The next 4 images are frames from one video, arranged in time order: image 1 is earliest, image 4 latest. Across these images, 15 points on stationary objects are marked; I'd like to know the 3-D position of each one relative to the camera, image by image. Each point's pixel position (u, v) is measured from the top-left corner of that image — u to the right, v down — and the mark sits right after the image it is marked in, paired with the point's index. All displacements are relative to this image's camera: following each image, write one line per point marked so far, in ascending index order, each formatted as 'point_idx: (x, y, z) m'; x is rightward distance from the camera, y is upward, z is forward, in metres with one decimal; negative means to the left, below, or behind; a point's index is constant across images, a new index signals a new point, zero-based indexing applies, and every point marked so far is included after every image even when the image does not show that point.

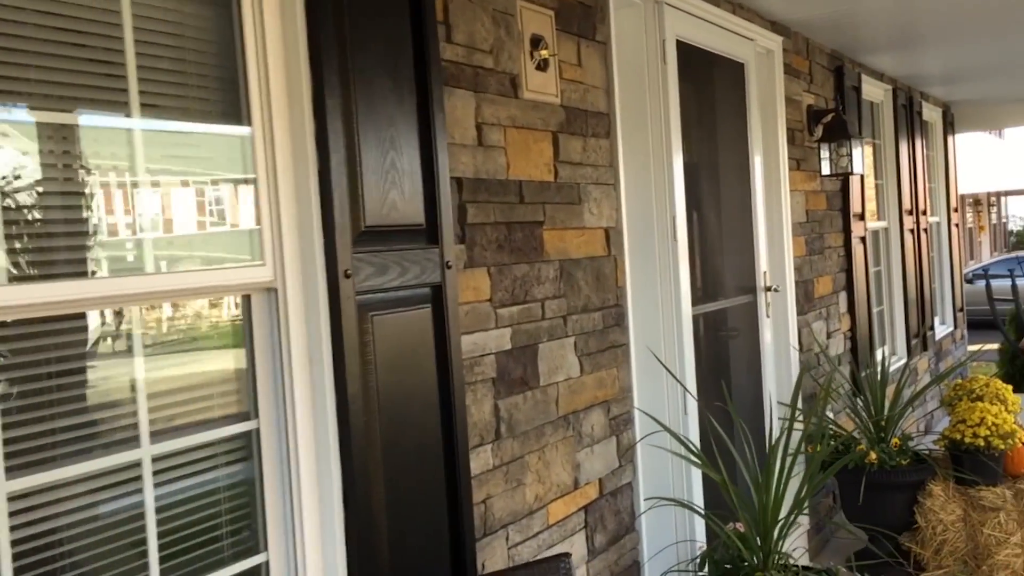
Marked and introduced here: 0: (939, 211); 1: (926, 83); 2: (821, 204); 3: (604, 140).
0: (+3.1, +0.6, +6.7) m
1: (+2.6, +1.3, +5.9) m
2: (+1.4, +0.4, +4.0) m
3: (+0.2, +0.4, +2.4) m
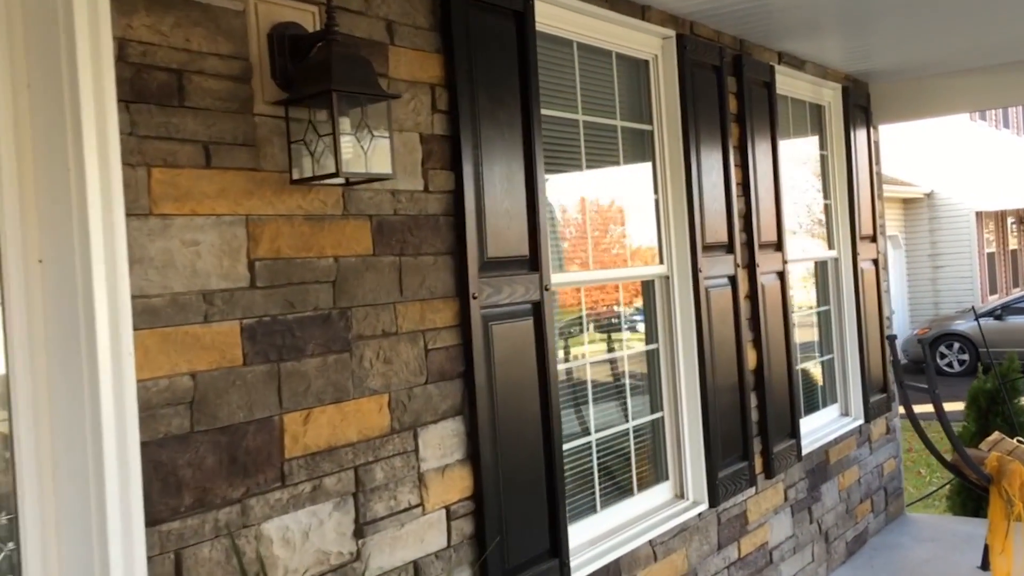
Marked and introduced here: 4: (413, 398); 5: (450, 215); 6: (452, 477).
0: (+1.6, +0.2, +4.4) m
1: (+1.0, +1.0, +3.6) m
2: (-0.3, +0.1, +1.8) m
3: (-1.6, +0.1, +0.3) m
4: (-0.2, -0.2, +2.0) m
5: (-0.1, +0.2, +2.1) m
6: (-0.1, -0.4, +2.1) m
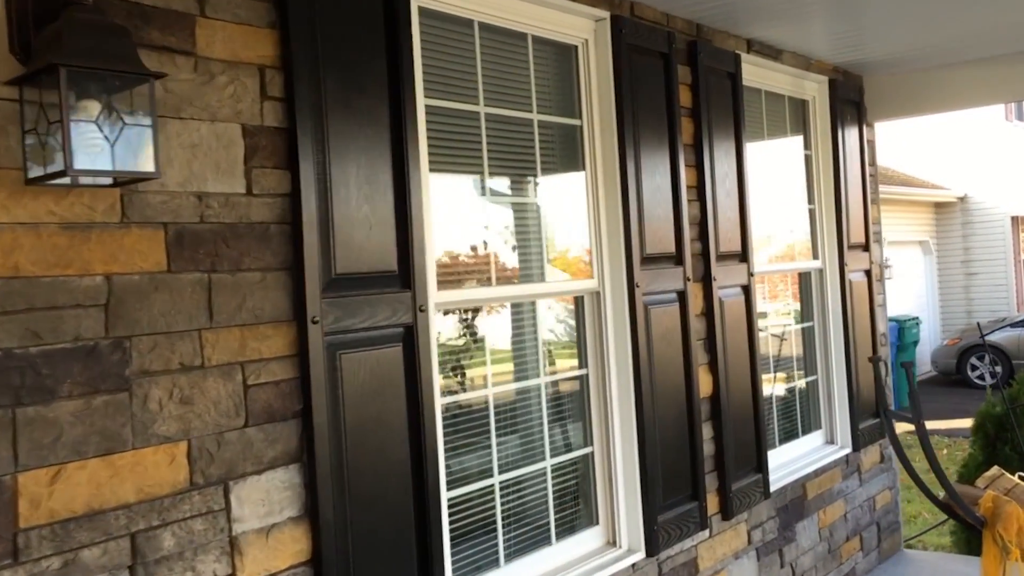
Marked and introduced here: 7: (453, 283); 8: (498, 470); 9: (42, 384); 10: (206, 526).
0: (+1.4, +0.2, +4.0) m
1: (+0.8, +0.9, +3.2) m
2: (-0.7, 0.0, +1.5) m
3: (-1.9, +0.1, 0.0) m
4: (-0.5, -0.3, +1.6) m
5: (-0.4, +0.1, +1.8) m
6: (-0.4, -0.5, +1.7) m
7: (-0.1, 0.0, +2.3) m
8: (0.0, -0.5, +2.4) m
9: (-0.7, -0.1, +1.4) m
10: (-0.5, -0.4, +1.6) m
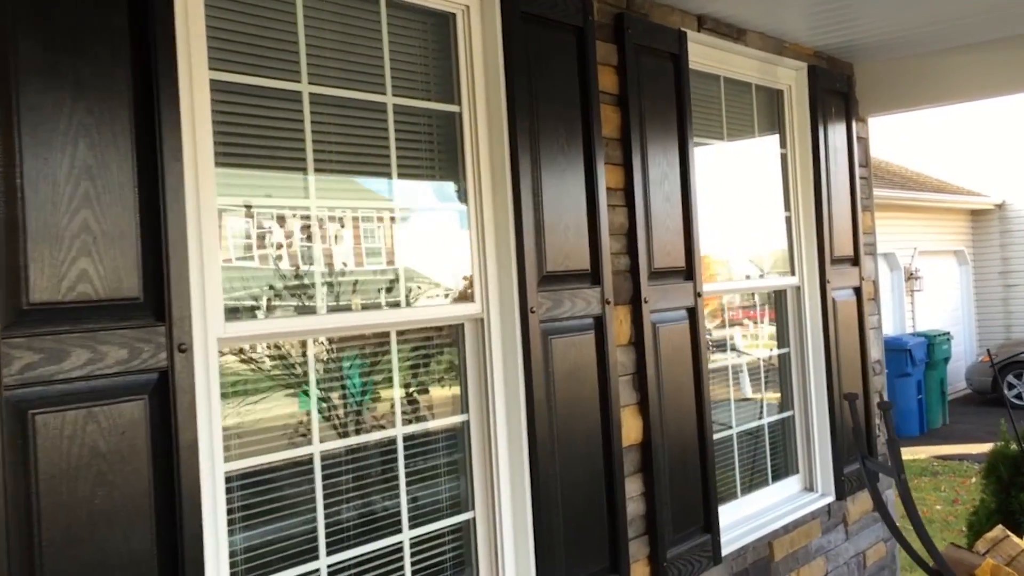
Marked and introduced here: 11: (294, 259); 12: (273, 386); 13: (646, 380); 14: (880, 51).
0: (+1.1, +0.1, +3.4) m
1: (+0.5, +0.9, +2.7) m
2: (-1.0, 0.0, +1.0) m
3: (-2.3, +0.1, -0.5) m
4: (-0.9, -0.3, +1.1) m
5: (-0.8, +0.1, +1.3) m
6: (-0.8, -0.5, +1.2) m
7: (-0.5, 0.0, +1.8) m
8: (-0.4, -0.5, +1.9) m
9: (-1.1, -0.2, +0.9) m
10: (-0.9, -0.5, +1.1) m
11: (-0.4, +0.1, +1.9) m
12: (-0.5, -0.2, +1.8) m
13: (+0.4, -0.2, +2.5) m
14: (+1.4, +0.9, +3.6) m
